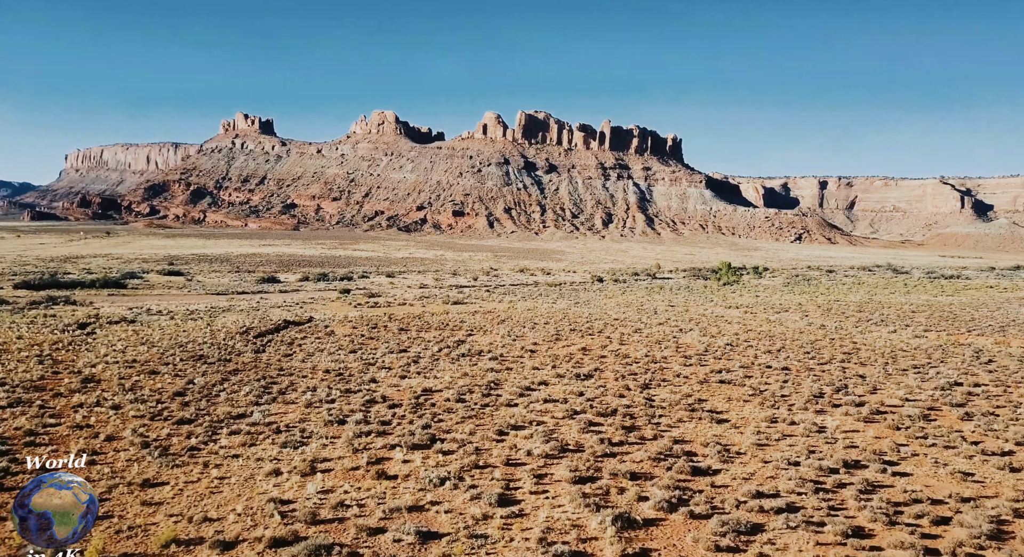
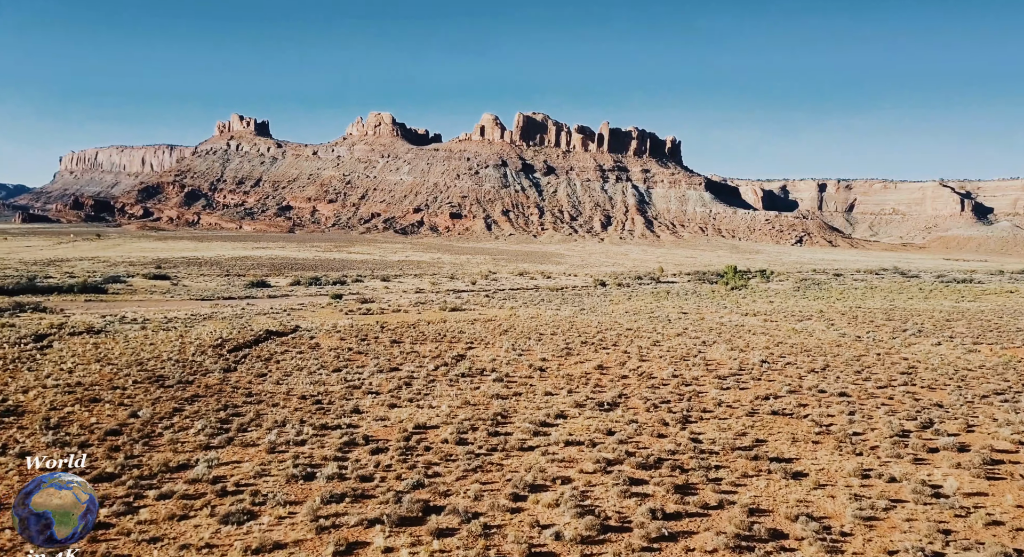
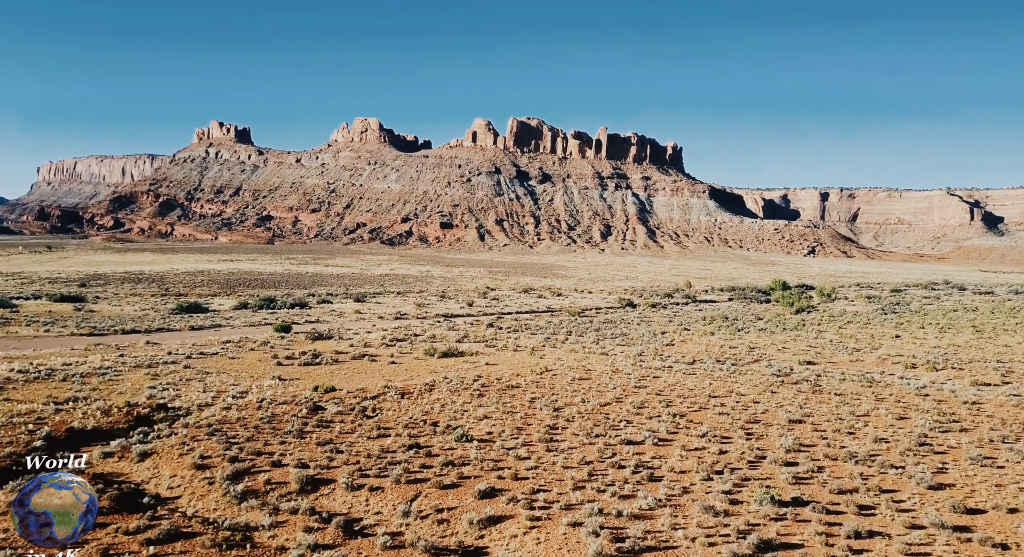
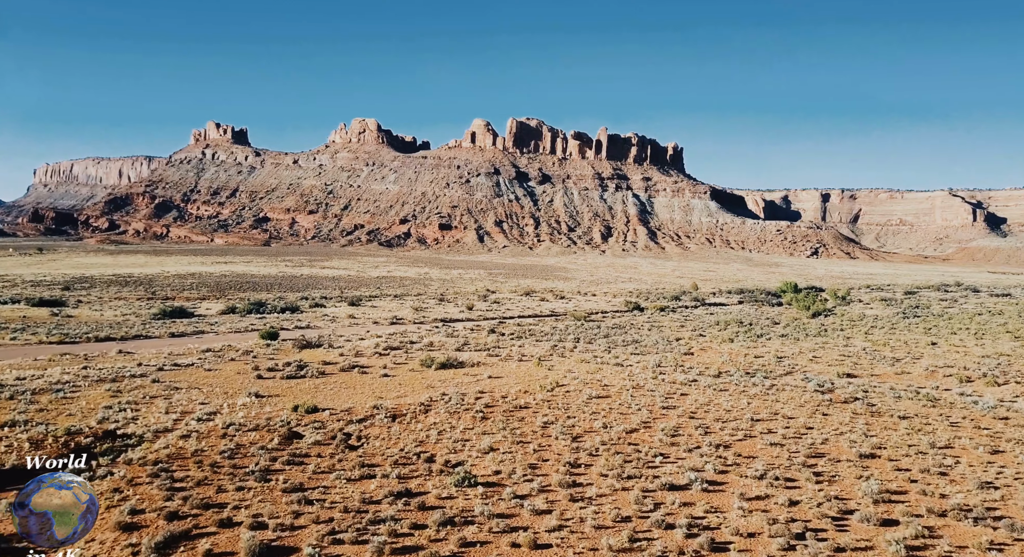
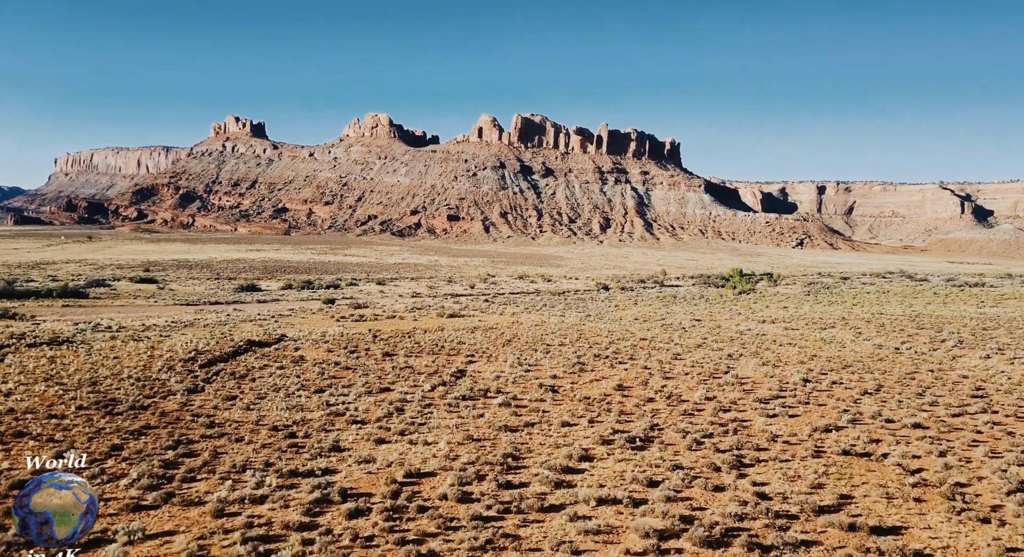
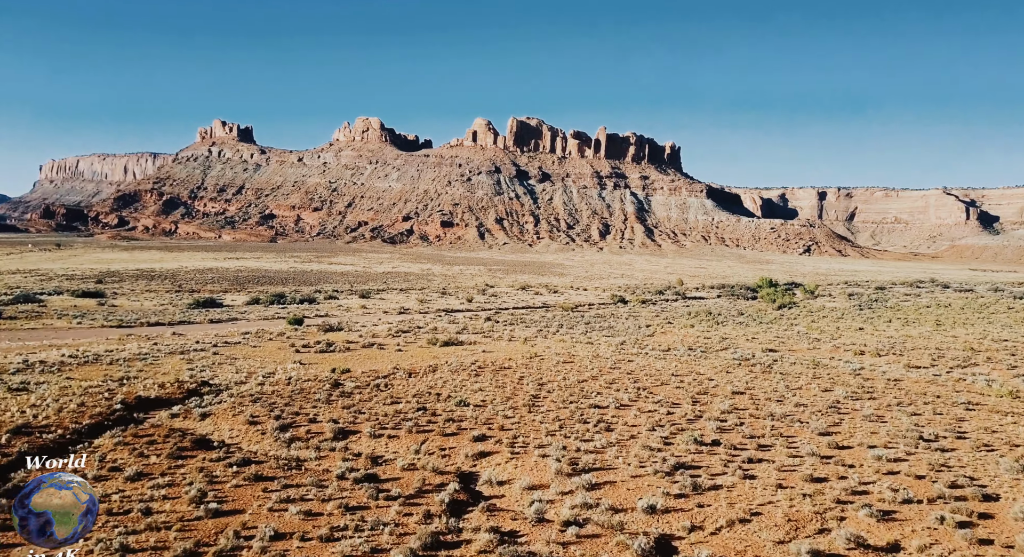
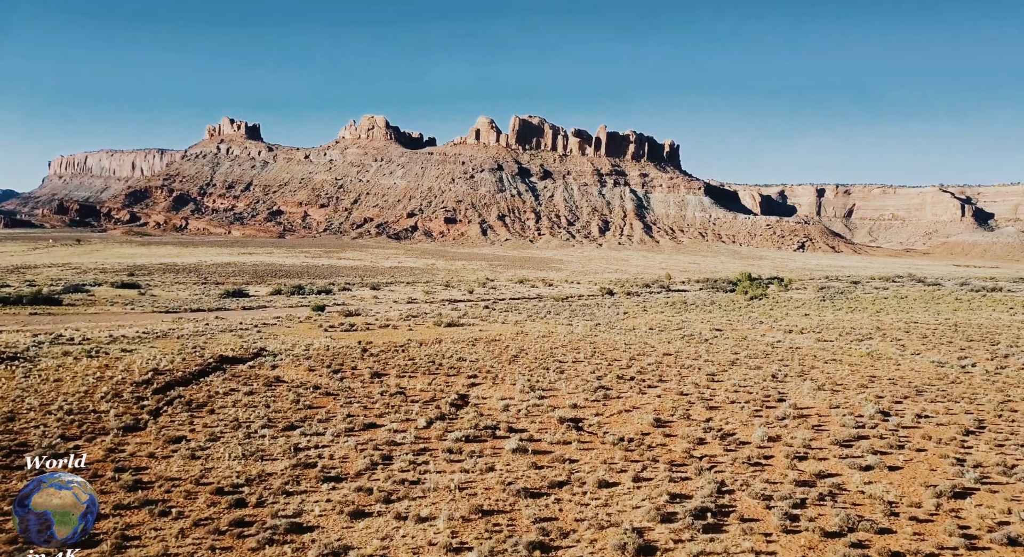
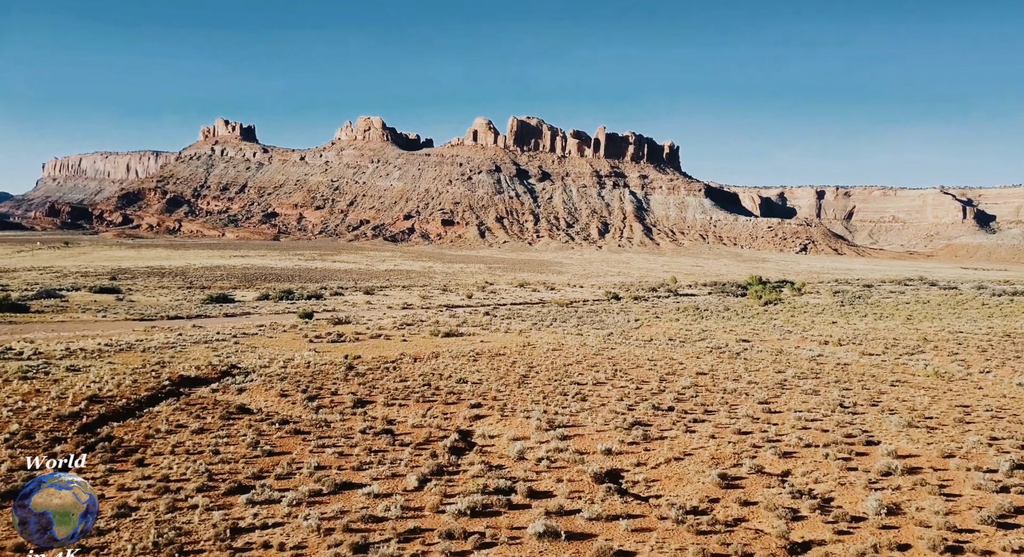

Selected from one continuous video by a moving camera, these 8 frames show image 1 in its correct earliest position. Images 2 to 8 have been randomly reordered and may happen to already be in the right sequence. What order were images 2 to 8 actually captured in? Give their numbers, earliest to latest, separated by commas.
2, 5, 7, 8, 6, 3, 4
